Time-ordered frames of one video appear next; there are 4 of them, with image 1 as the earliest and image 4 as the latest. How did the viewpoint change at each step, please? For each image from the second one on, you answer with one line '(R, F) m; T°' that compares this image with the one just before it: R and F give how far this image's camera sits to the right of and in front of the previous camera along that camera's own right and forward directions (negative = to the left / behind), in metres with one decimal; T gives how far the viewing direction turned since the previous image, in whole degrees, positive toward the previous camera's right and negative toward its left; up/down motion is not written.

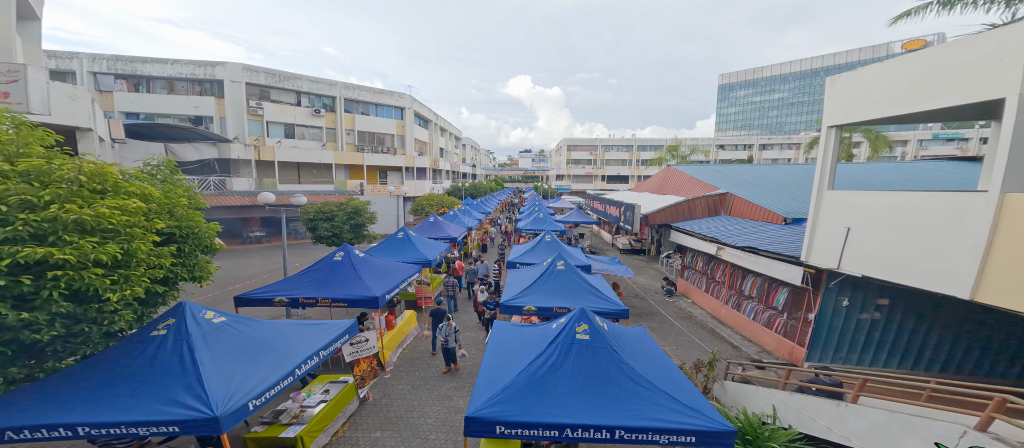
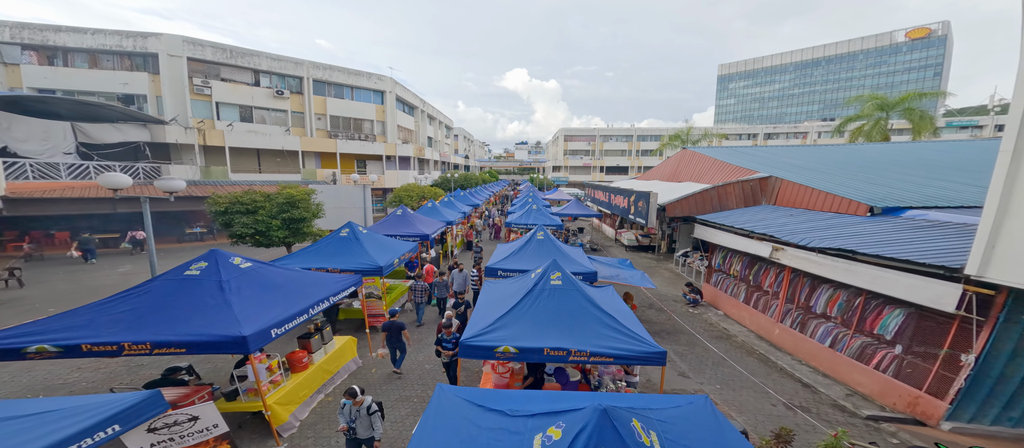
(+0.5, +3.0) m; 0°
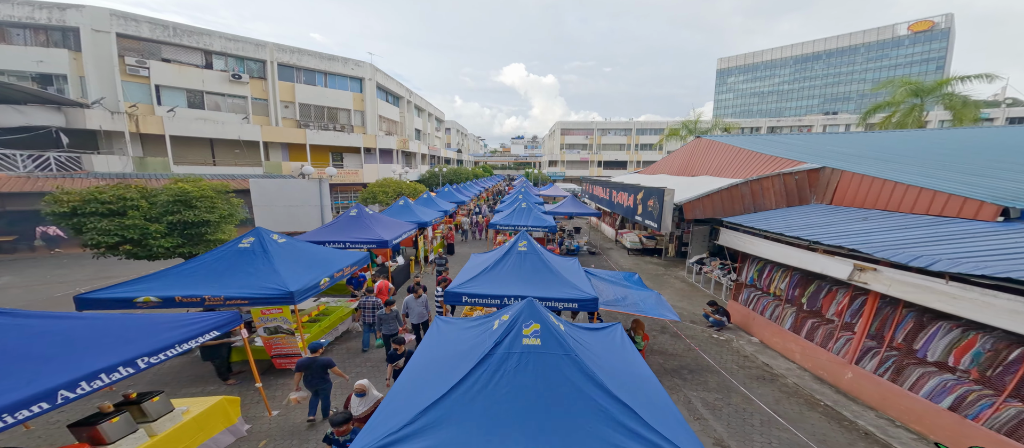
(+0.6, +2.5) m; 0°
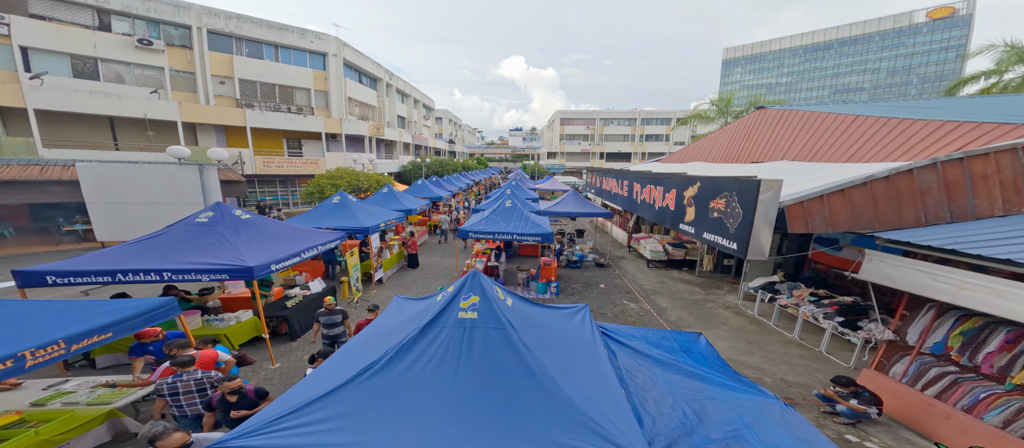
(+0.7, +4.4) m; 0°
